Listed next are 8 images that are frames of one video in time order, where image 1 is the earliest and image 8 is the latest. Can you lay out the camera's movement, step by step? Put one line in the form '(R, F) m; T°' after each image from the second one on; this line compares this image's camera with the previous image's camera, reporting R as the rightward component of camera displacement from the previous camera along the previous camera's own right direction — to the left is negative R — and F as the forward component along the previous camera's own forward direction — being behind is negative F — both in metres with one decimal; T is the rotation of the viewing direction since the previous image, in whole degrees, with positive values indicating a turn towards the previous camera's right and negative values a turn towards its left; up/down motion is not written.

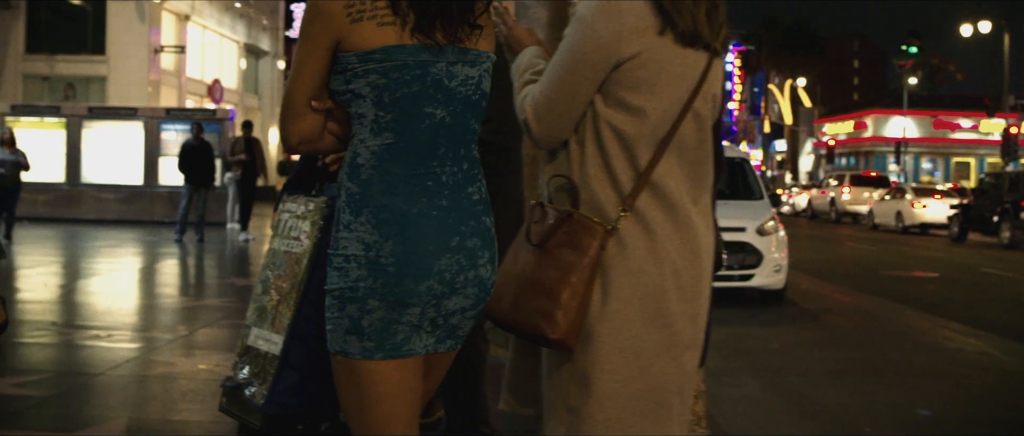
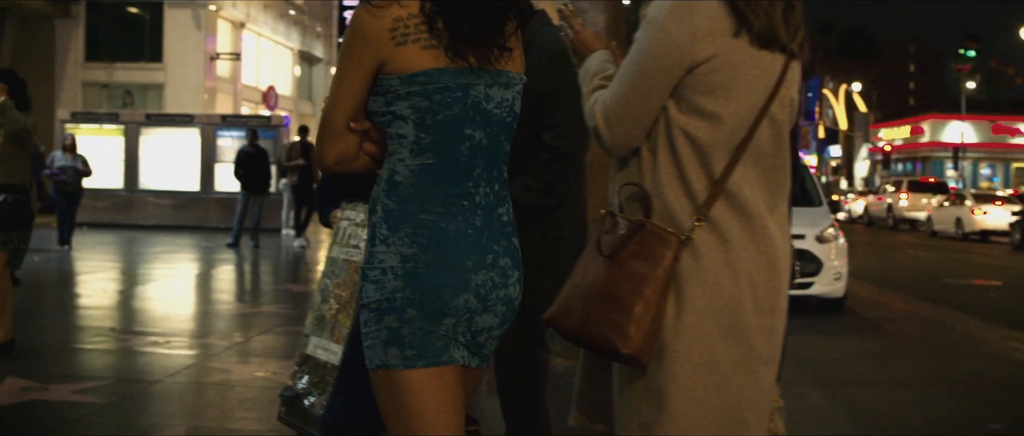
(0.0, +0.1) m; -2°
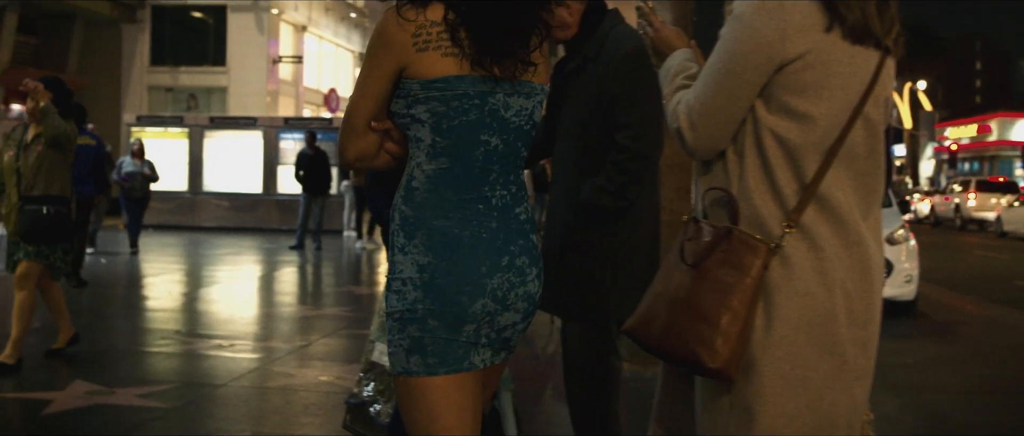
(0.0, +0.1) m; -3°
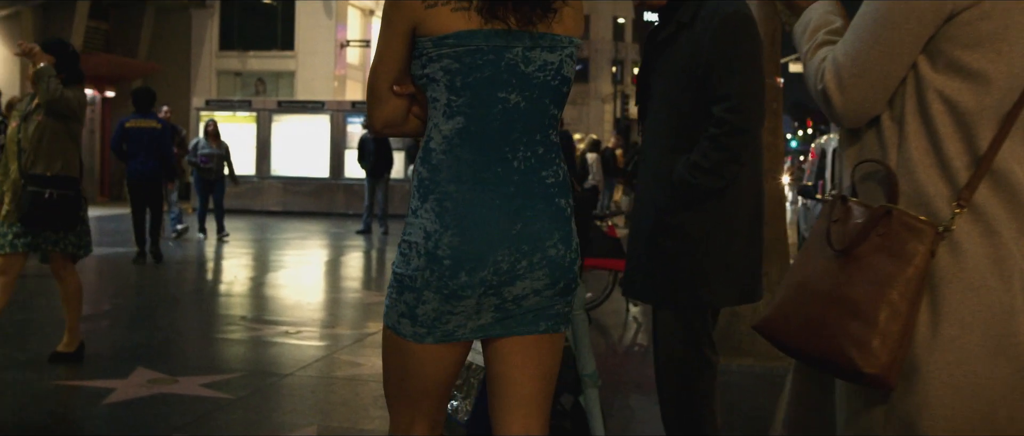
(-0.1, +0.4) m; -3°
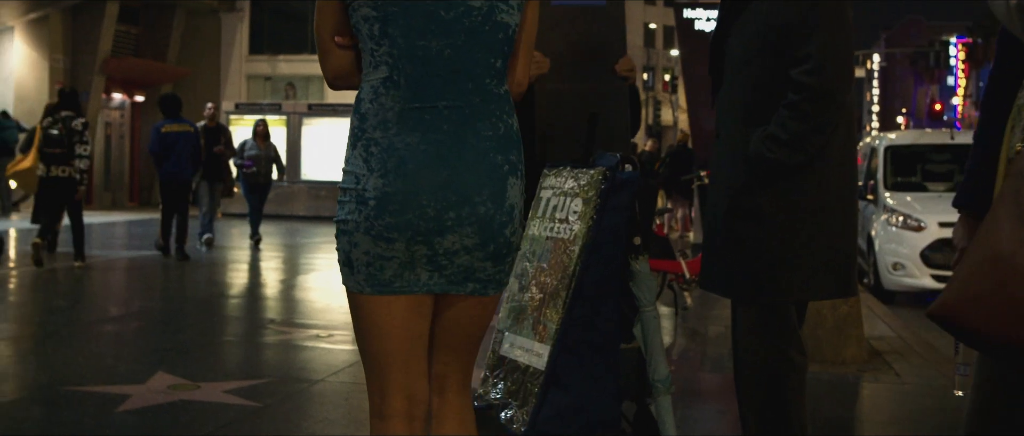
(-0.1, +0.5) m; -1°
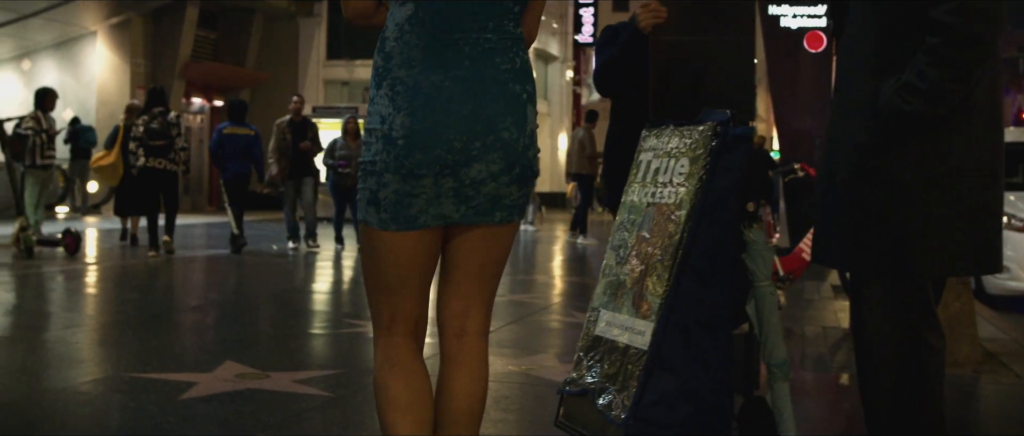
(-0.1, +0.4) m; -4°
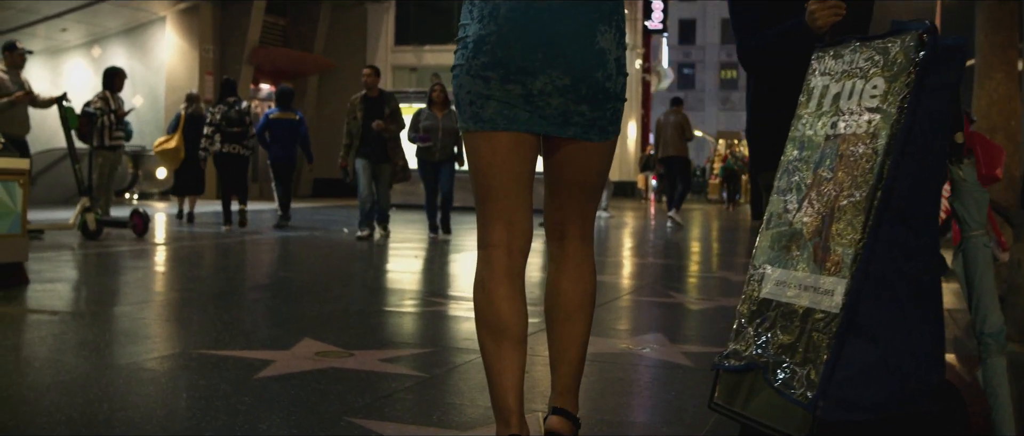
(-0.2, +0.6) m; -3°
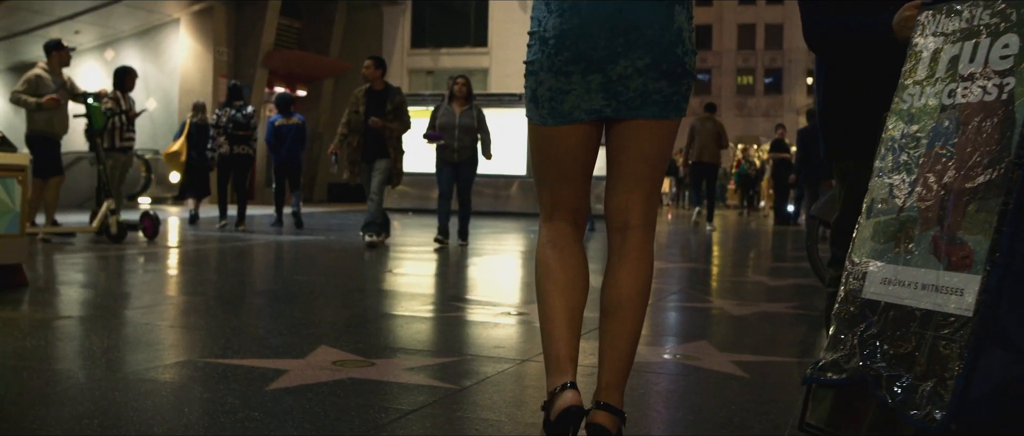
(-0.1, +0.4) m; -1°
